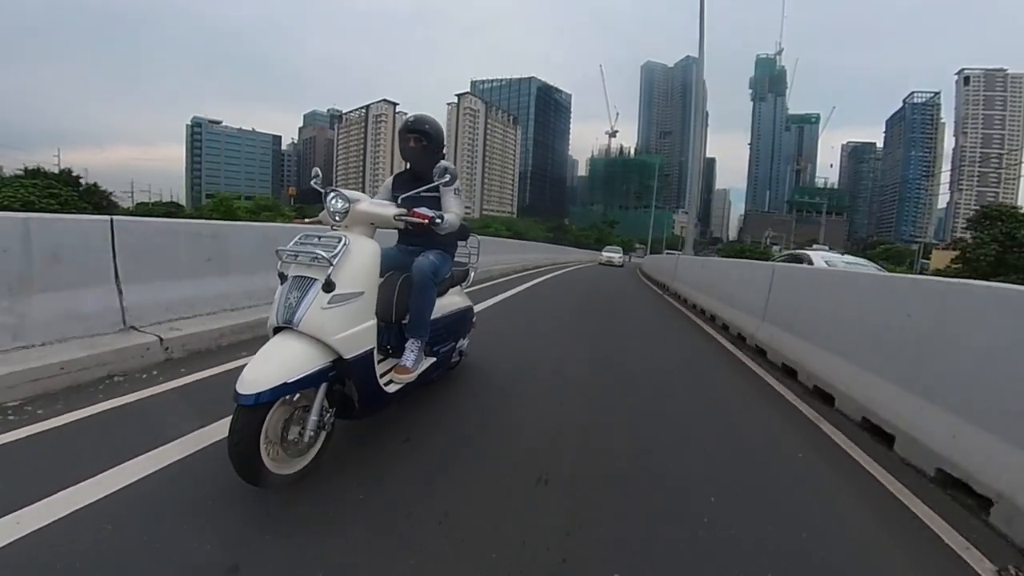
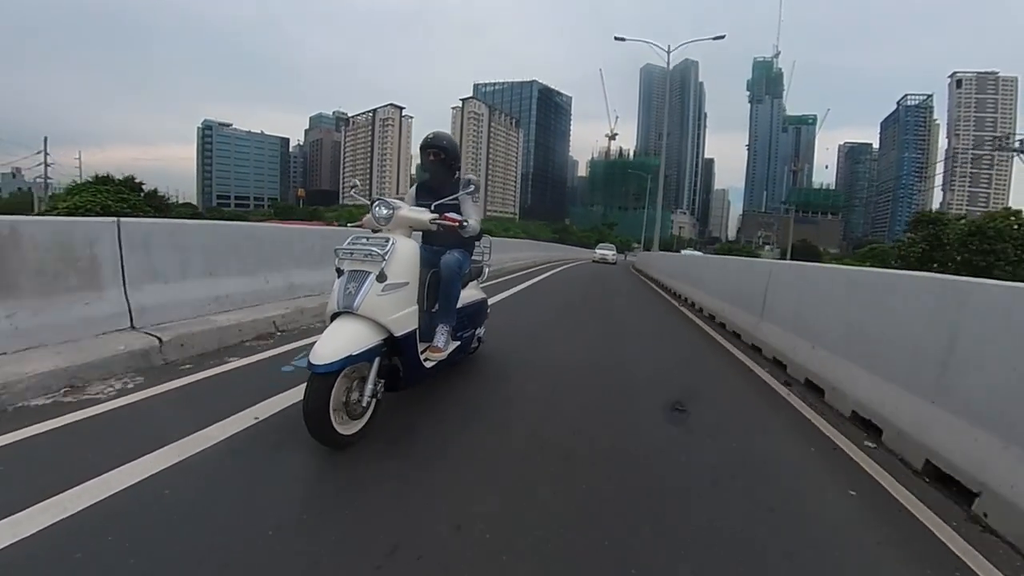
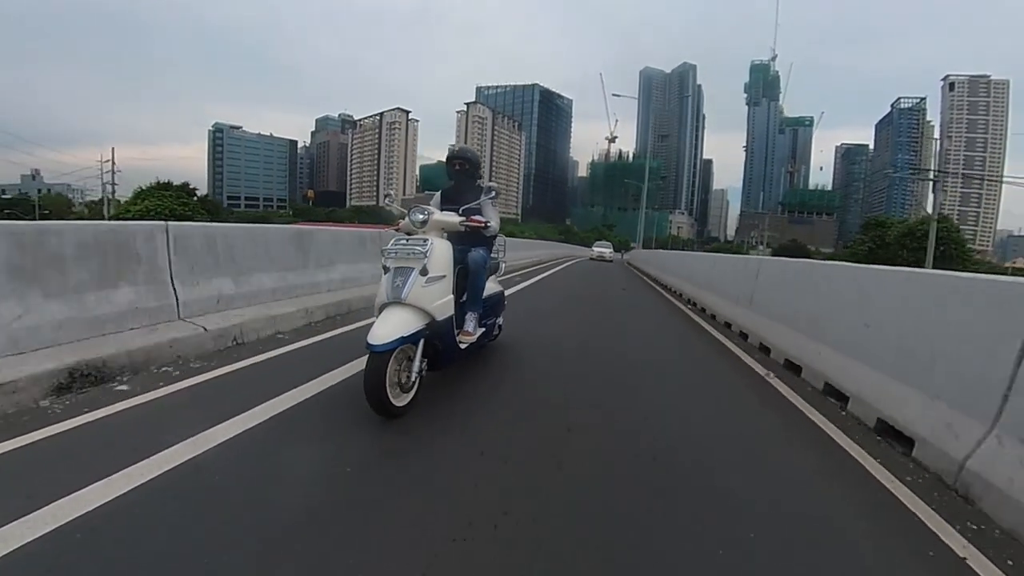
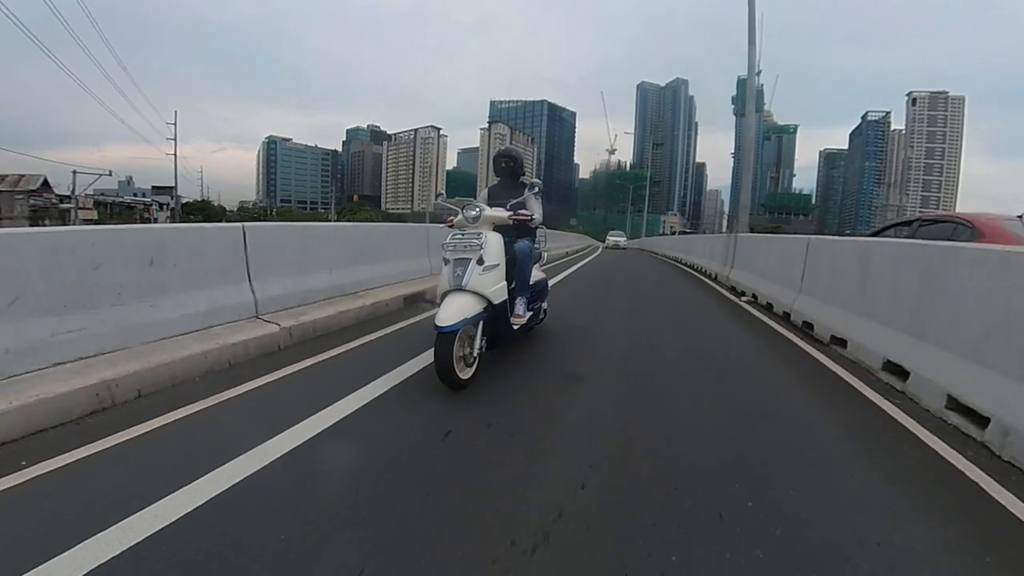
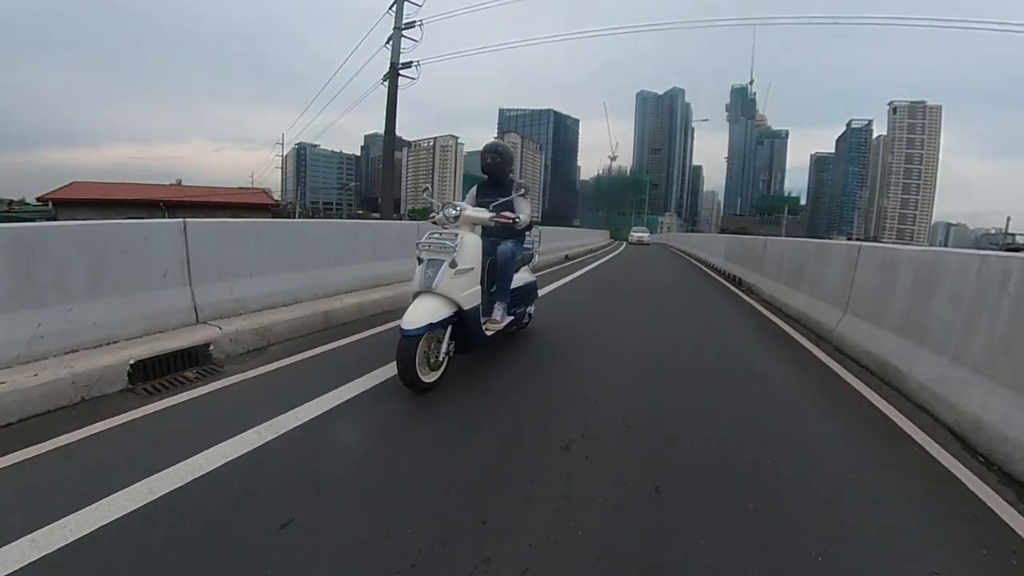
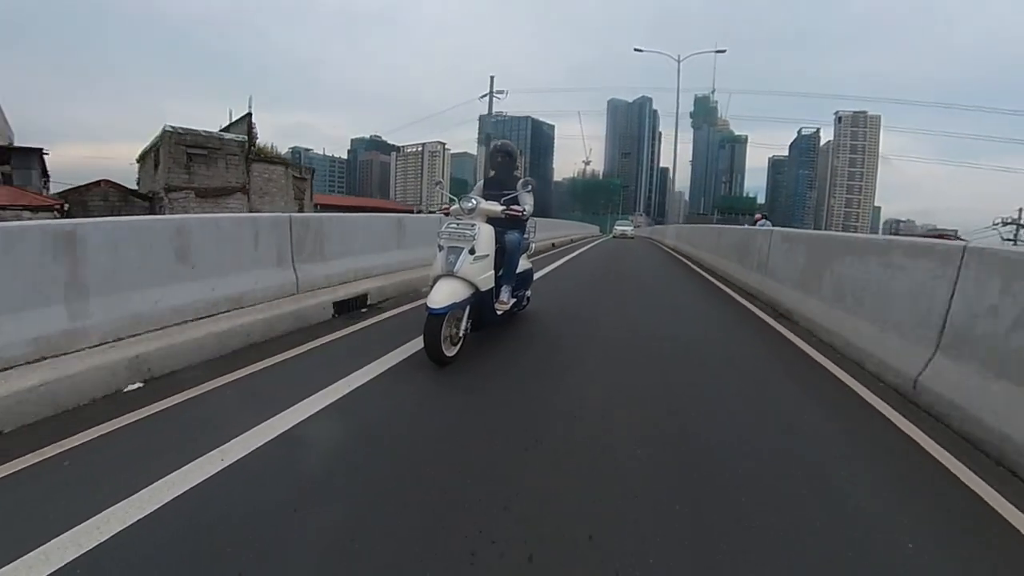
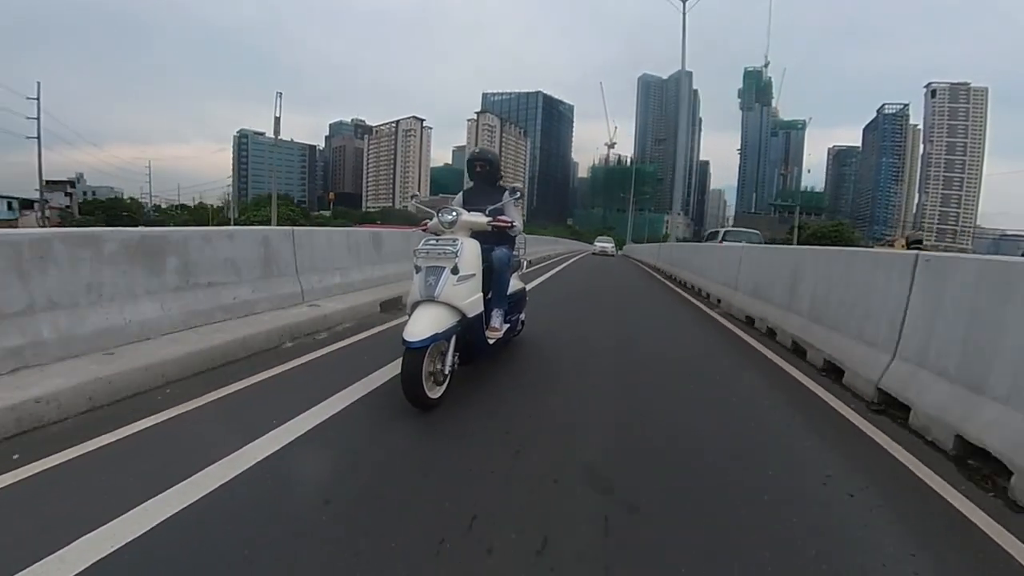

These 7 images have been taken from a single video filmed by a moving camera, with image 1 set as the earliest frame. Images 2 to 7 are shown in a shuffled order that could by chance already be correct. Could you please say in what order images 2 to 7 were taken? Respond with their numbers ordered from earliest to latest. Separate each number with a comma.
2, 3, 7, 4, 5, 6
